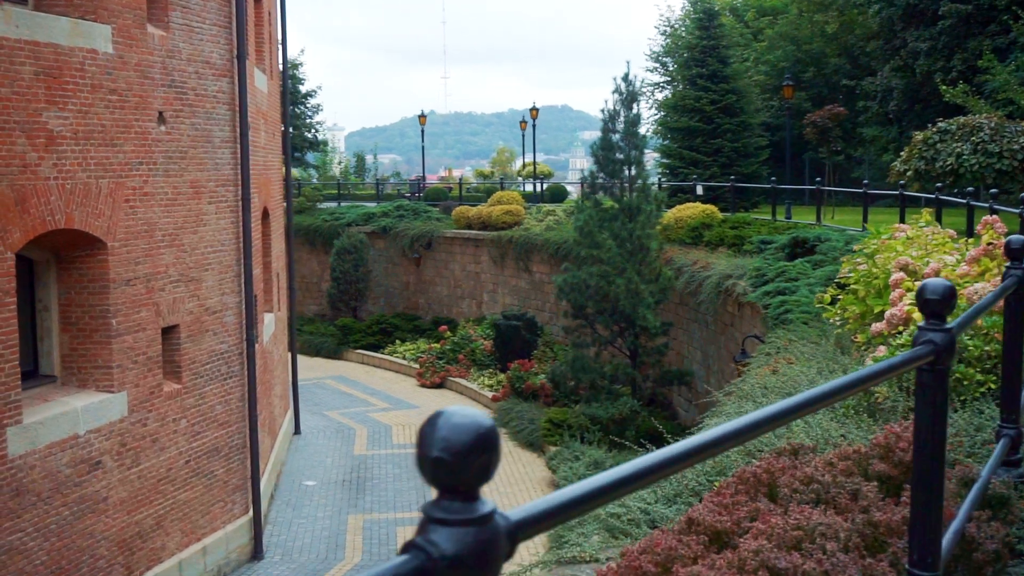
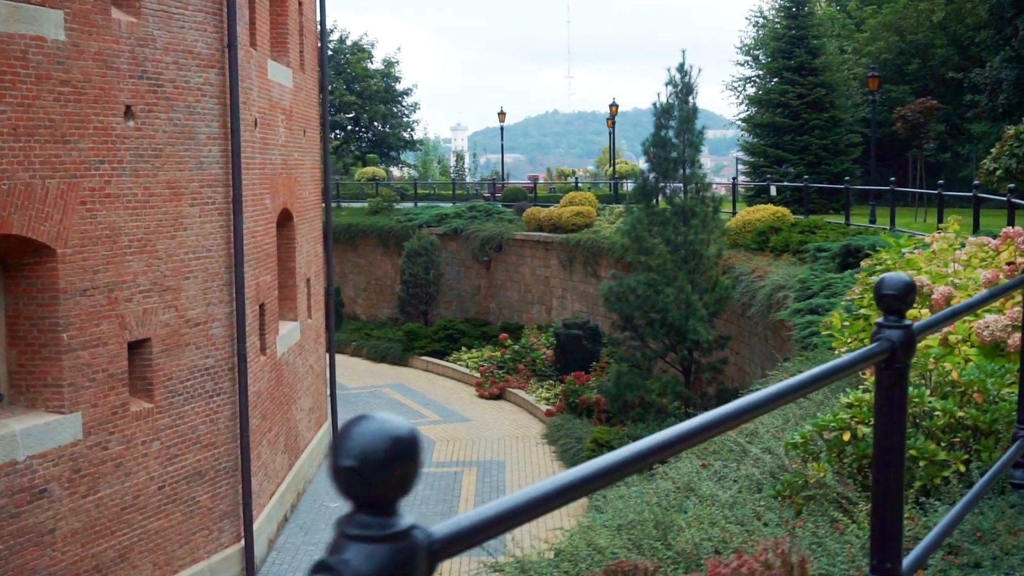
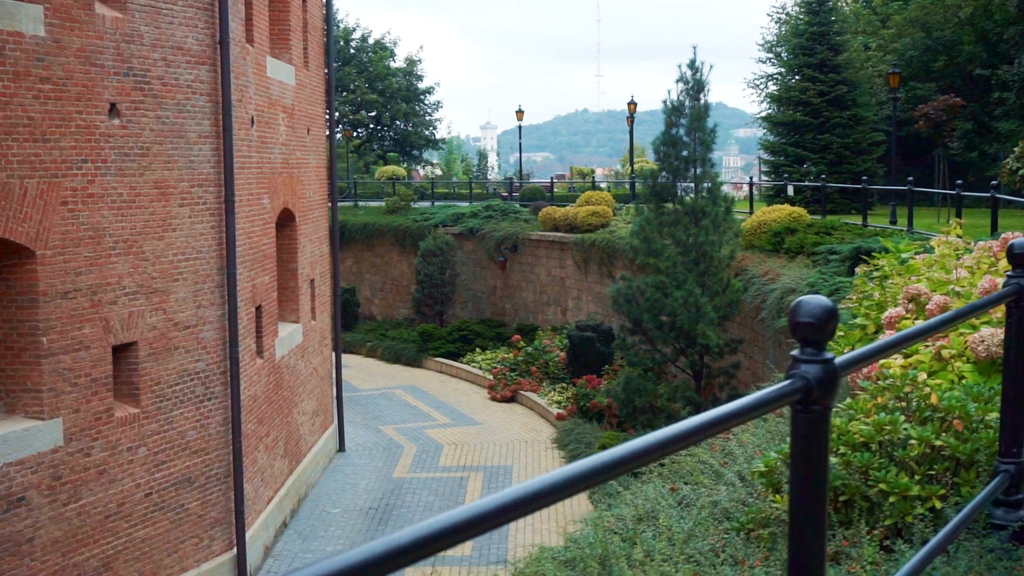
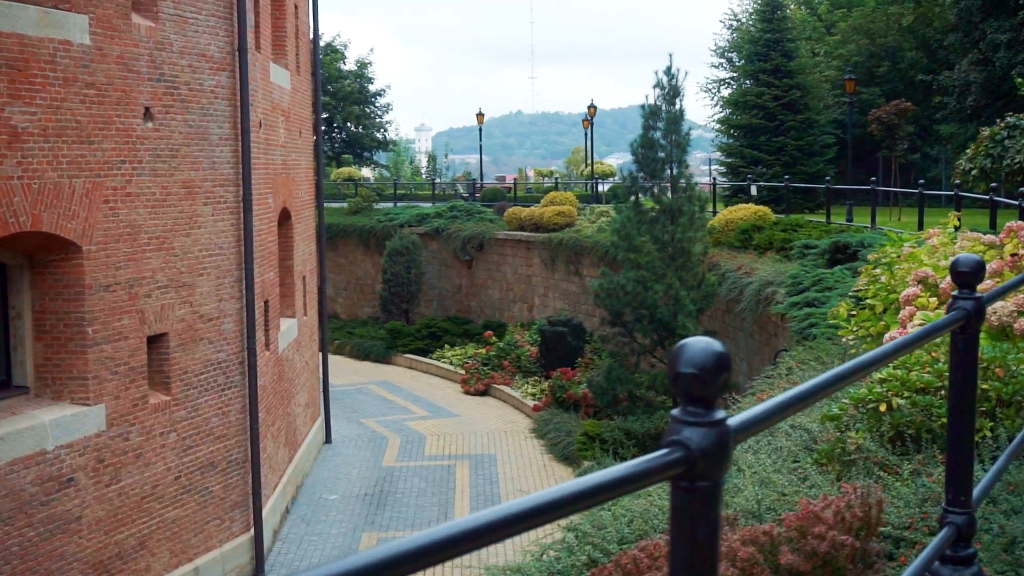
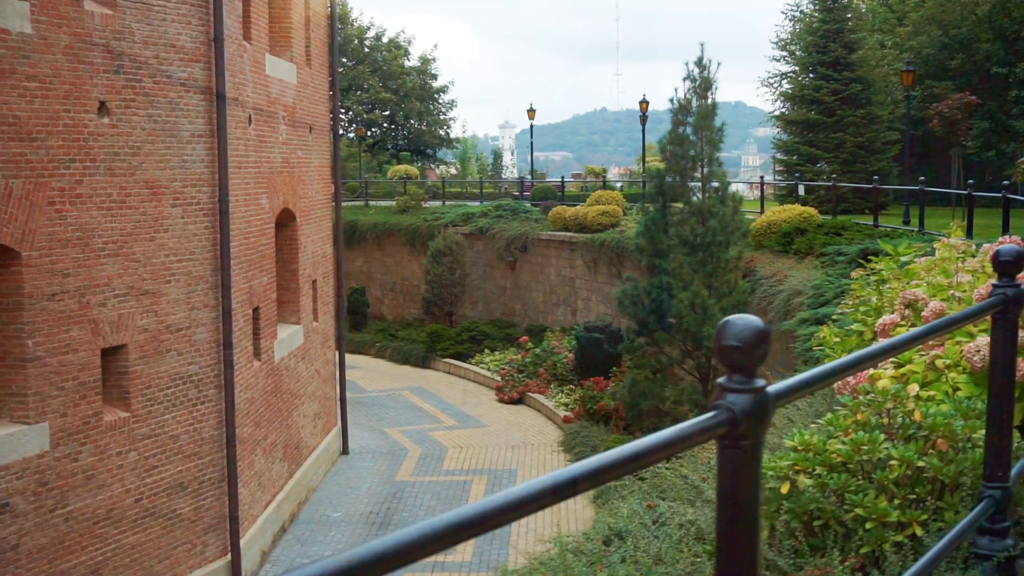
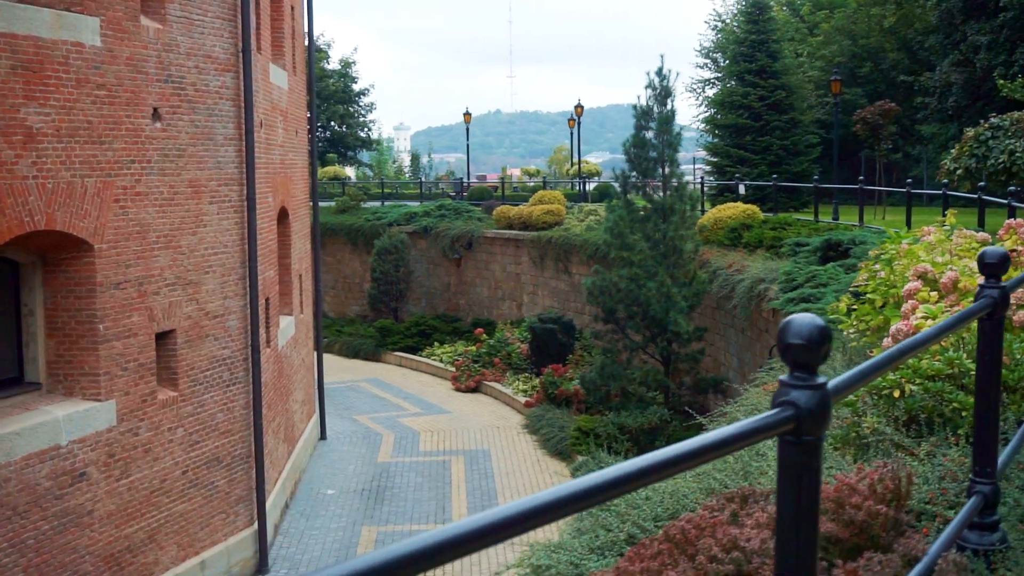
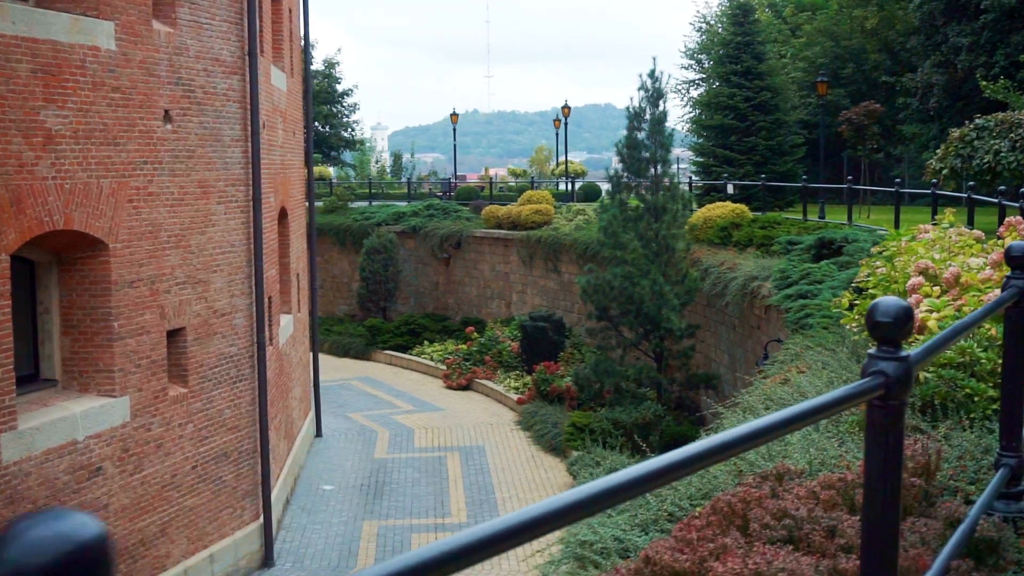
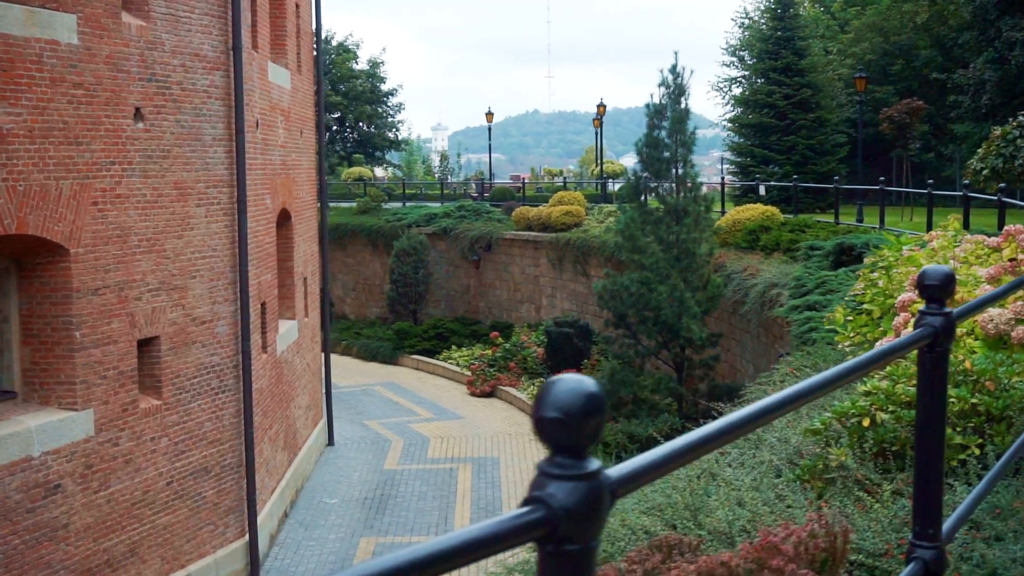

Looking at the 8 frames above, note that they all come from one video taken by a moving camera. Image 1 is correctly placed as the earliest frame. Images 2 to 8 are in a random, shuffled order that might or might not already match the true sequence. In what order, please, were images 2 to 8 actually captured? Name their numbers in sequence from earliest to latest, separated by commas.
7, 6, 4, 8, 2, 3, 5
